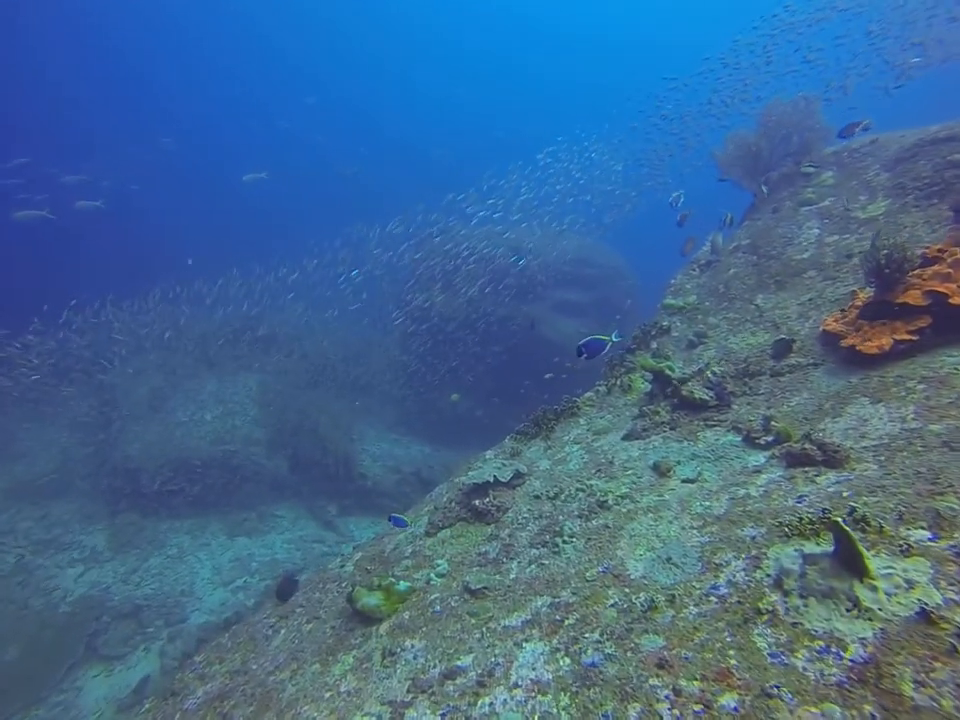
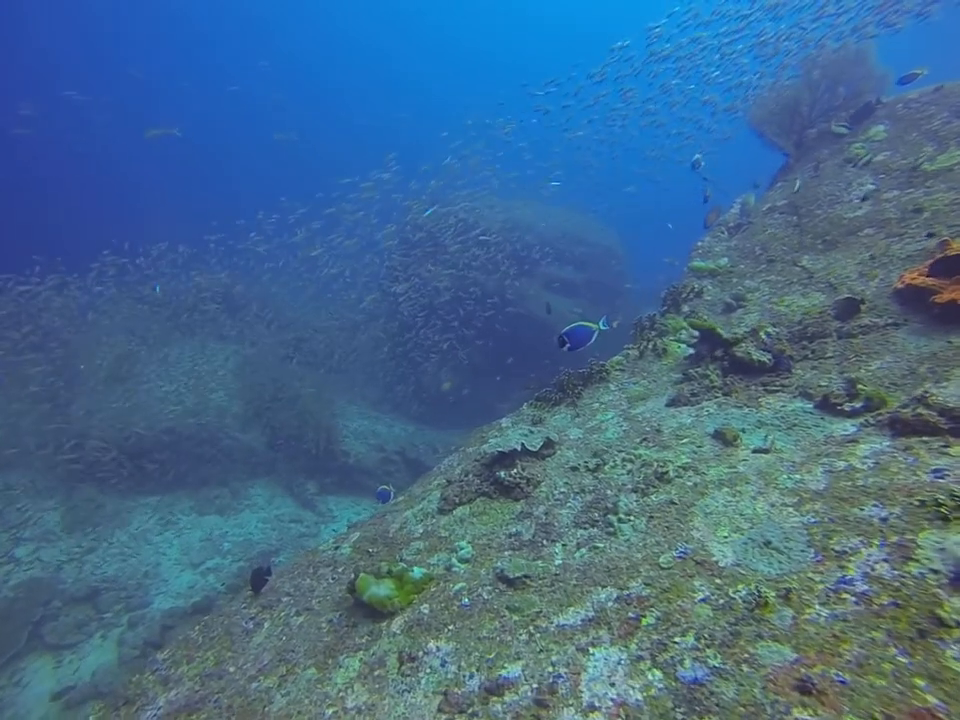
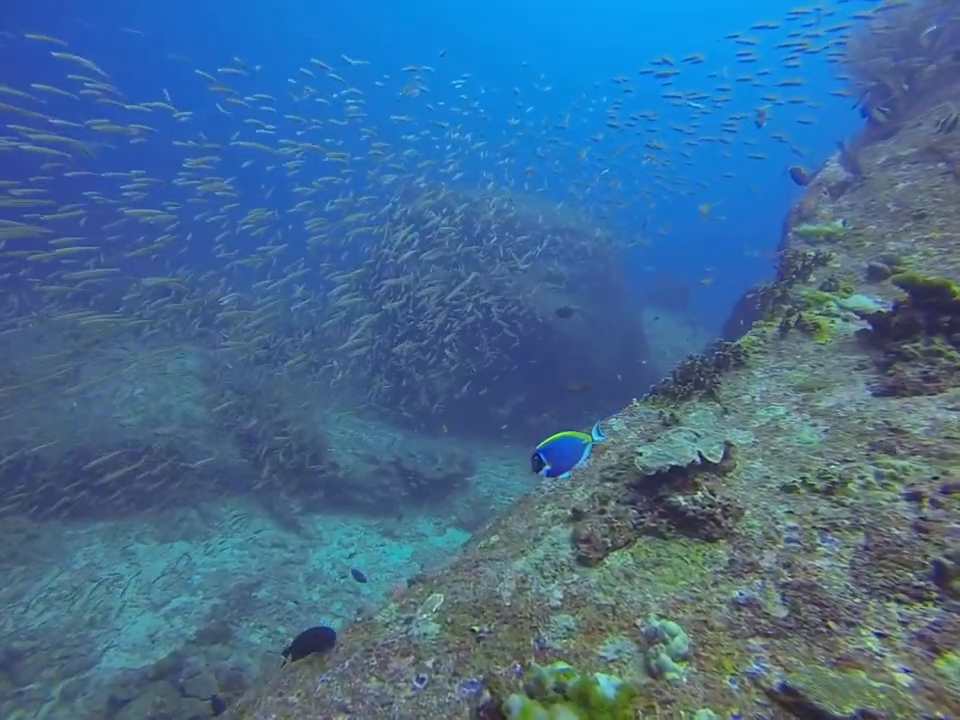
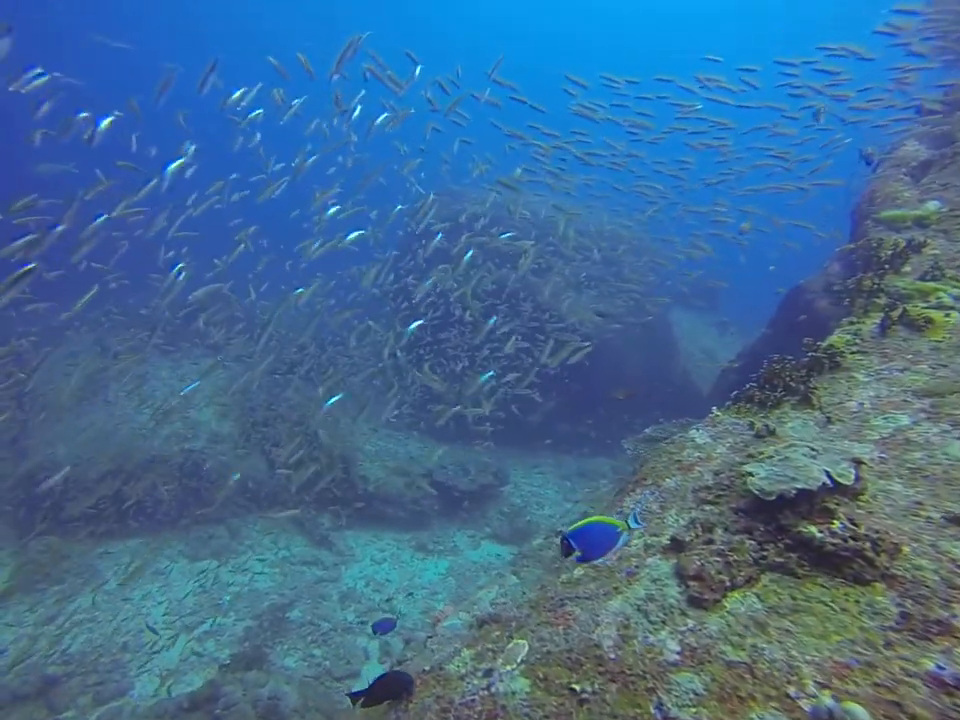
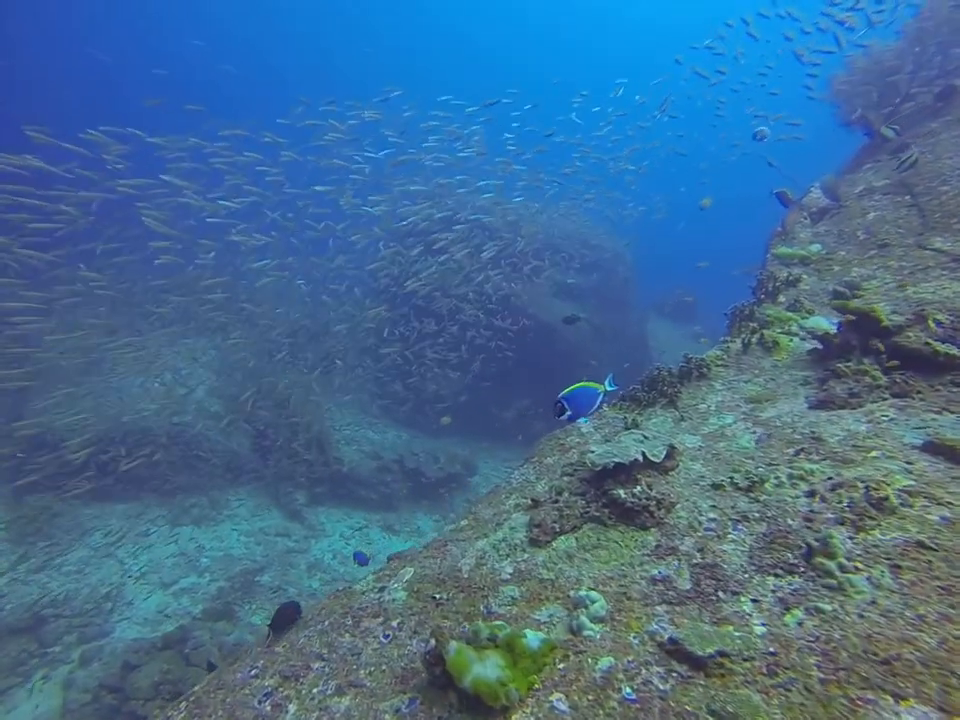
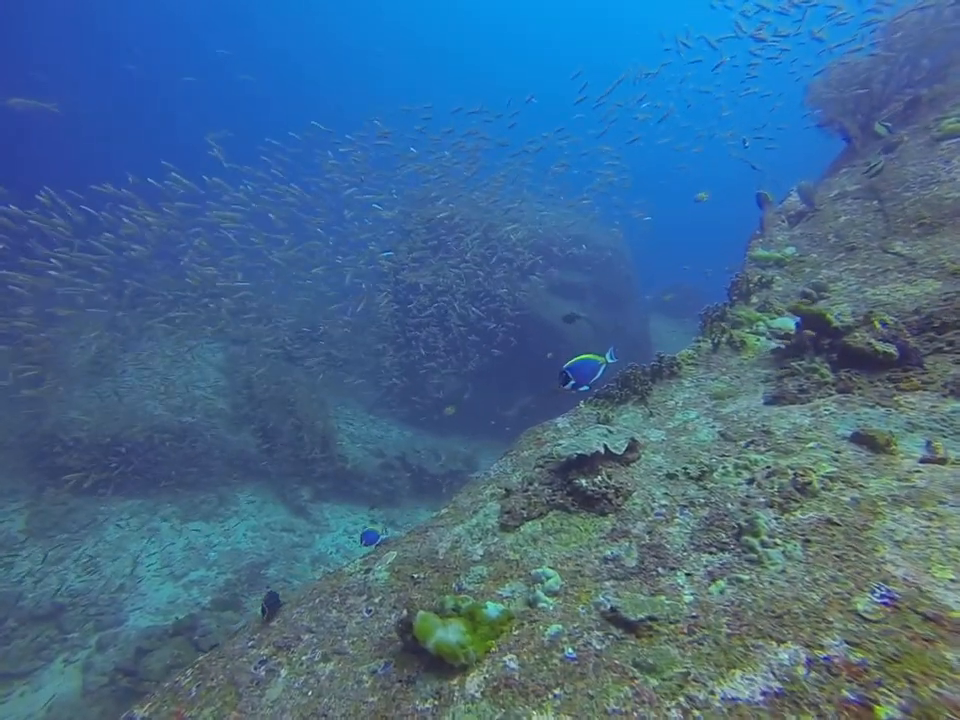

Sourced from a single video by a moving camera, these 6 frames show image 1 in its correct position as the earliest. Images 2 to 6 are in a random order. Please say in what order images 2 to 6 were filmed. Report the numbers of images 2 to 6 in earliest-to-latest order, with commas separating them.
2, 6, 5, 3, 4
